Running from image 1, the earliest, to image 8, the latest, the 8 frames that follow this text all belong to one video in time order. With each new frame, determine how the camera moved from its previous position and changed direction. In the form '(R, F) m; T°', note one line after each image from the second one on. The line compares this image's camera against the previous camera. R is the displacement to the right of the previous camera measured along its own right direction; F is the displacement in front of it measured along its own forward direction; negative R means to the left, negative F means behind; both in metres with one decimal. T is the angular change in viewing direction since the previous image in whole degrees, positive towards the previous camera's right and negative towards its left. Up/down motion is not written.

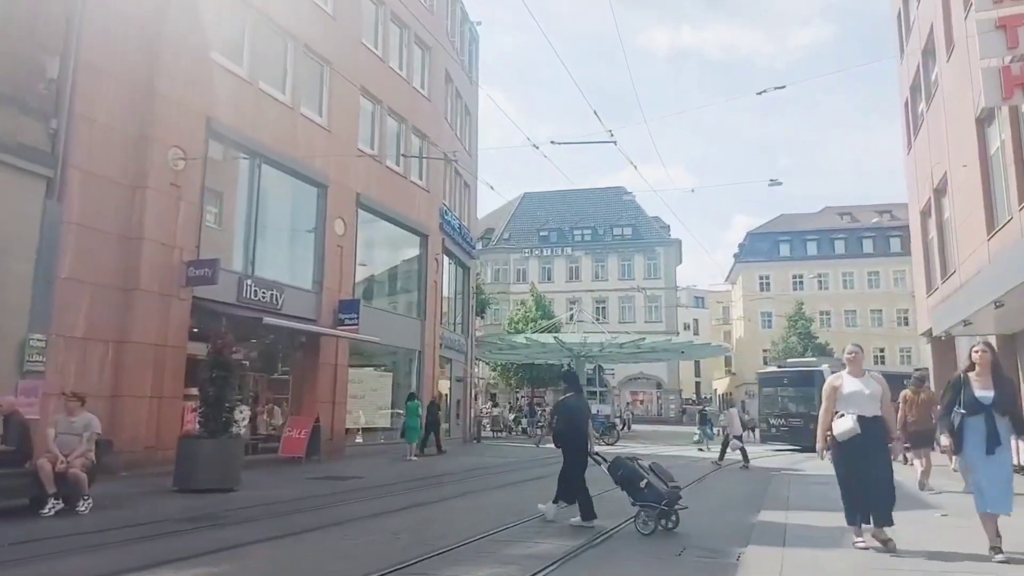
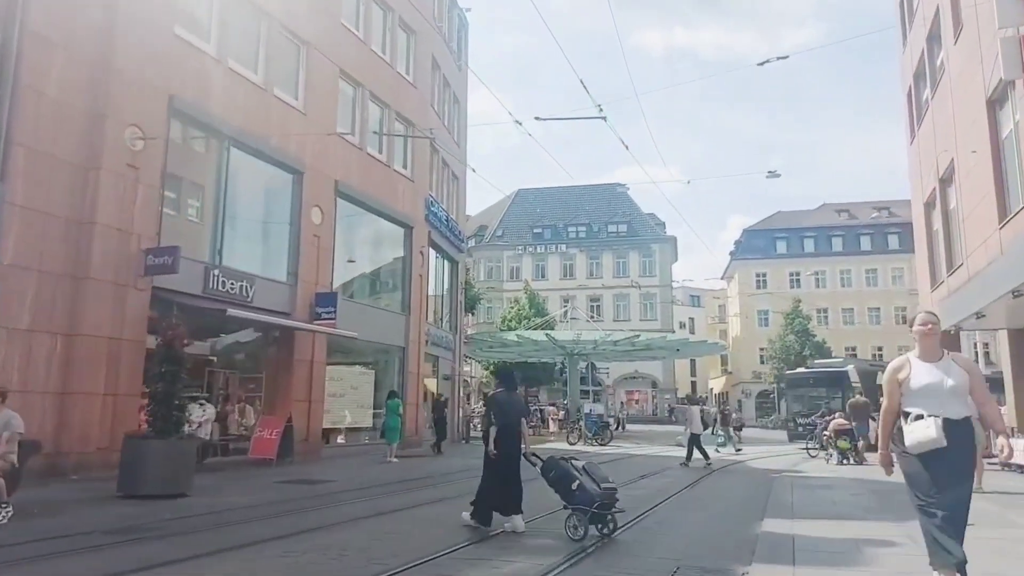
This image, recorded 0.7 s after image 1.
(+0.2, +1.0) m; 0°
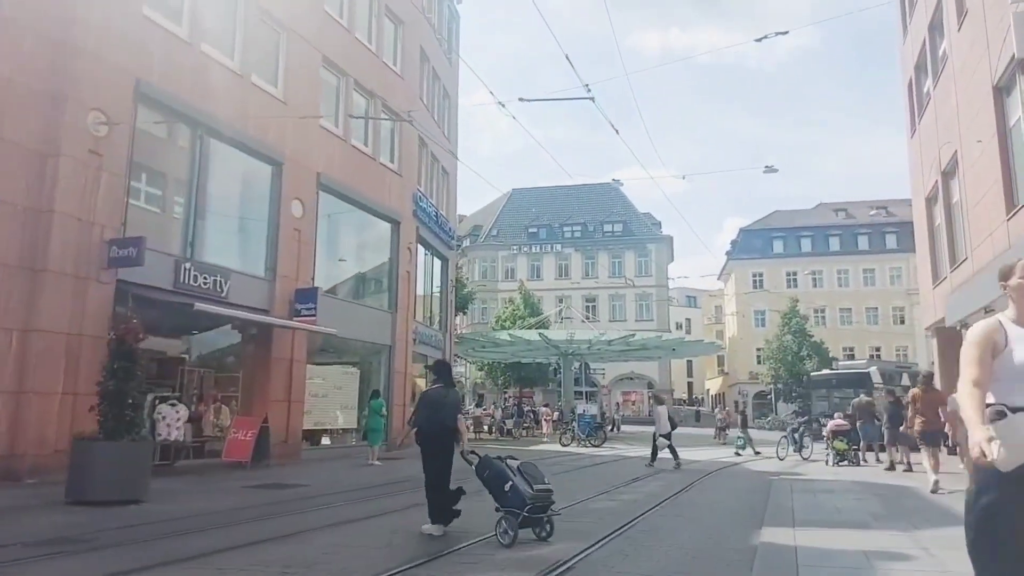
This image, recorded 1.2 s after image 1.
(+0.2, +0.7) m; 0°
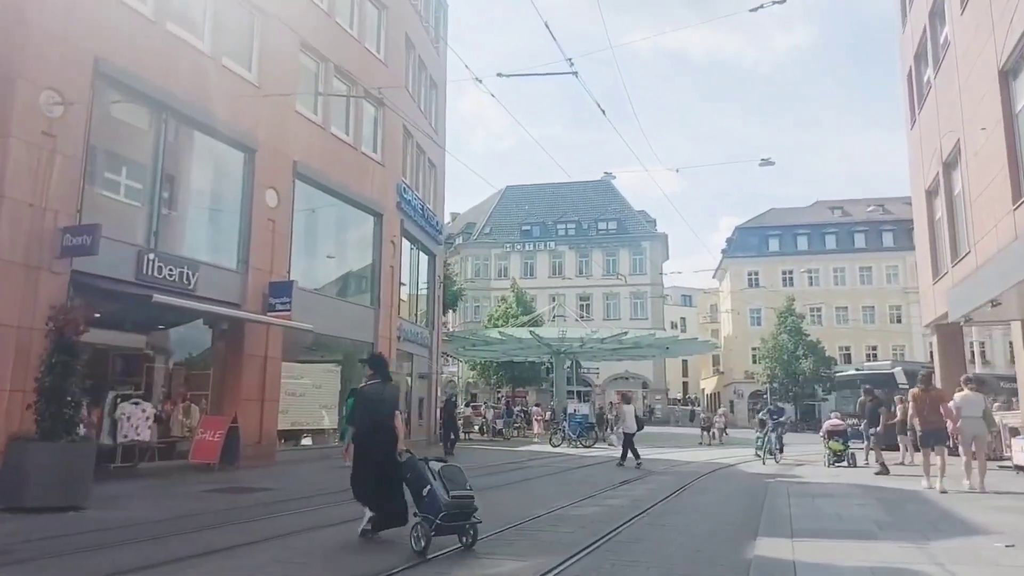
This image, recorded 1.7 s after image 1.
(+0.2, +0.8) m; 0°
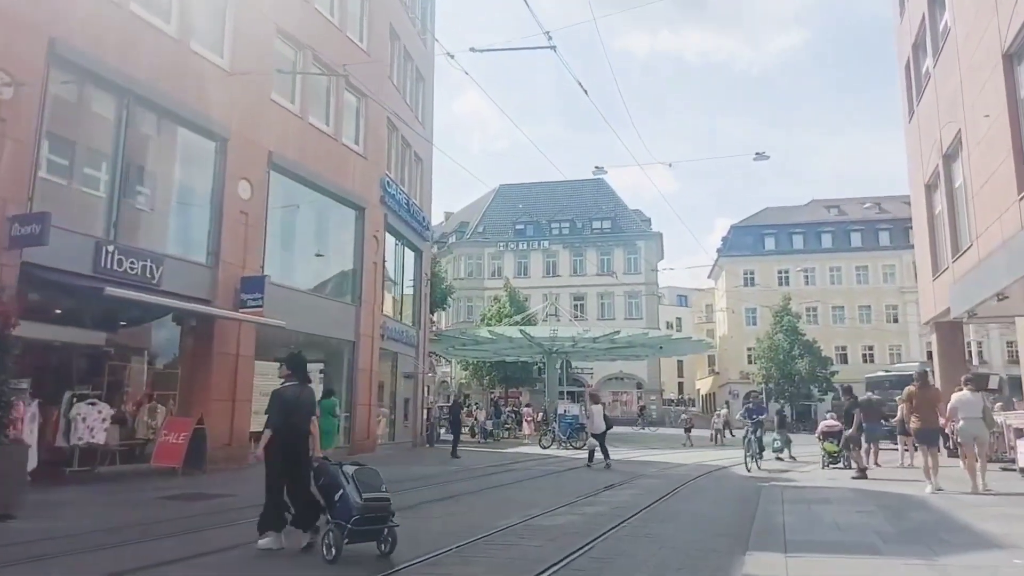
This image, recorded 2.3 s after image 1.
(+0.3, +0.7) m; 0°
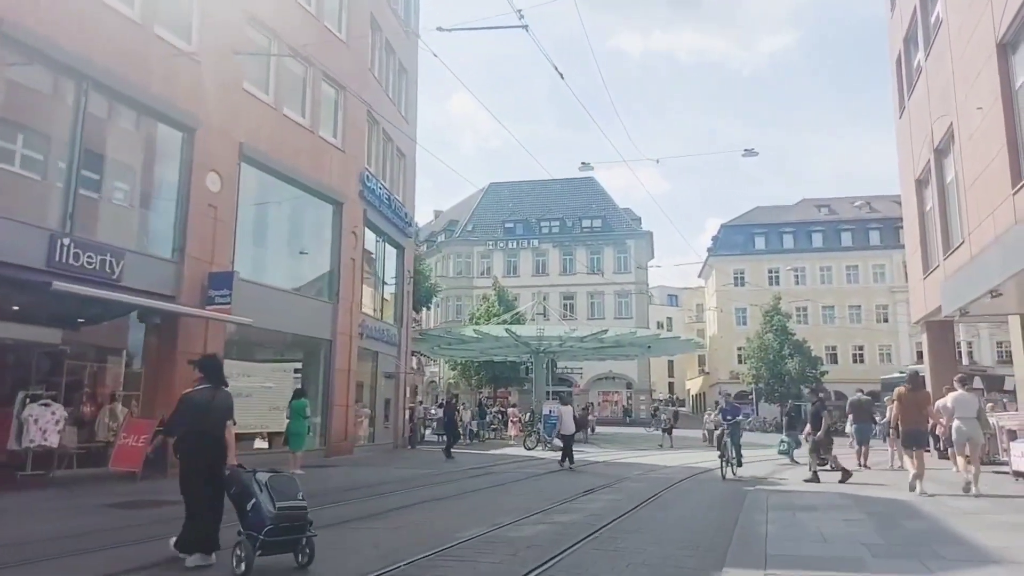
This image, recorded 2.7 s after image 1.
(+0.3, +0.6) m; +1°
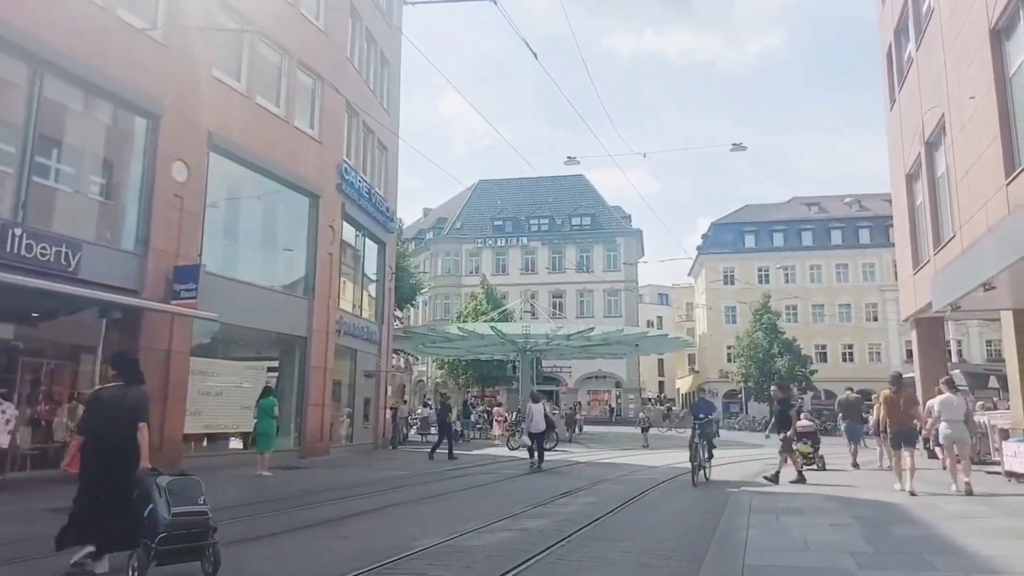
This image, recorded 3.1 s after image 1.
(+0.3, +0.6) m; +1°
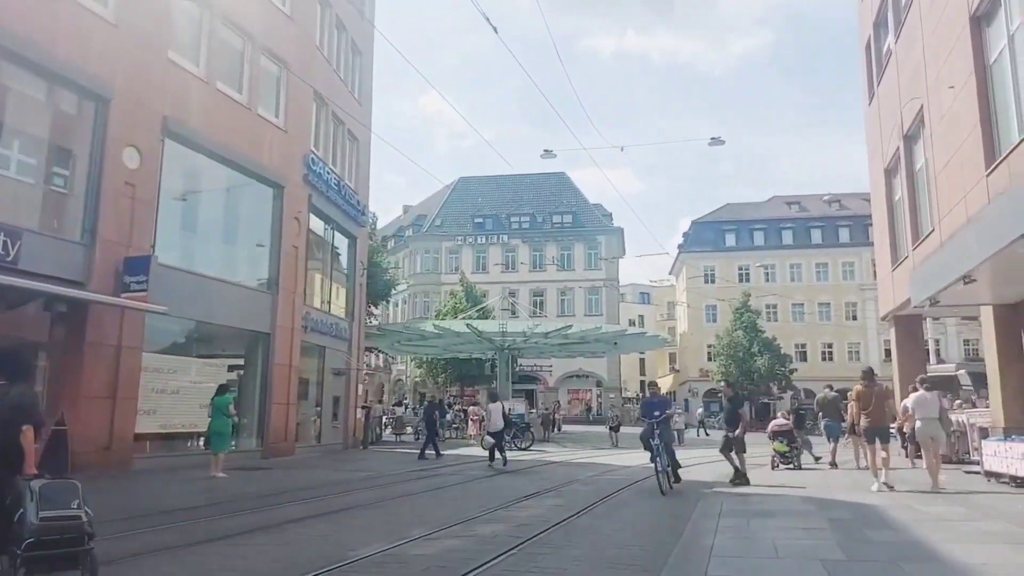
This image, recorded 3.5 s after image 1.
(+0.3, +0.6) m; +1°
